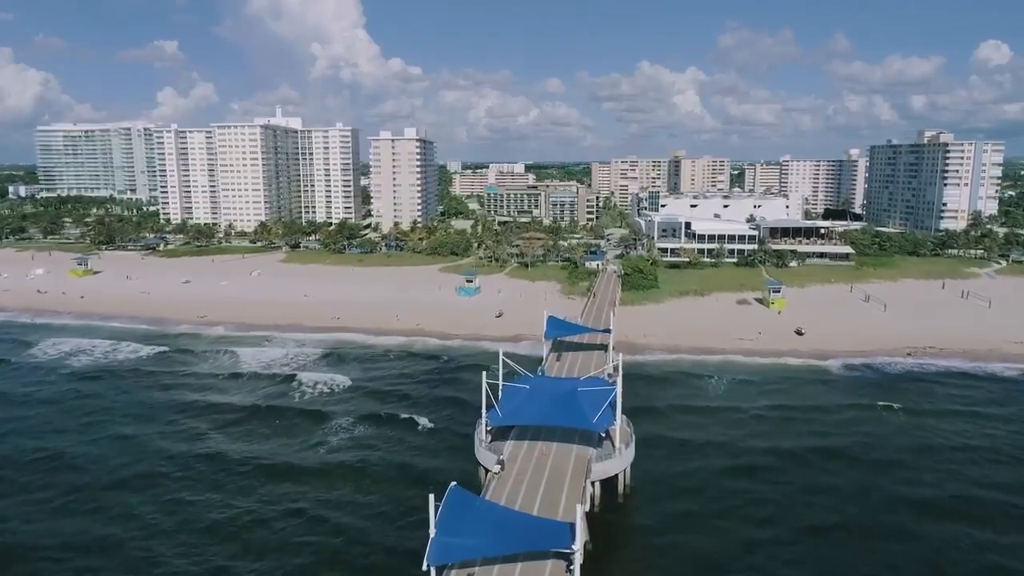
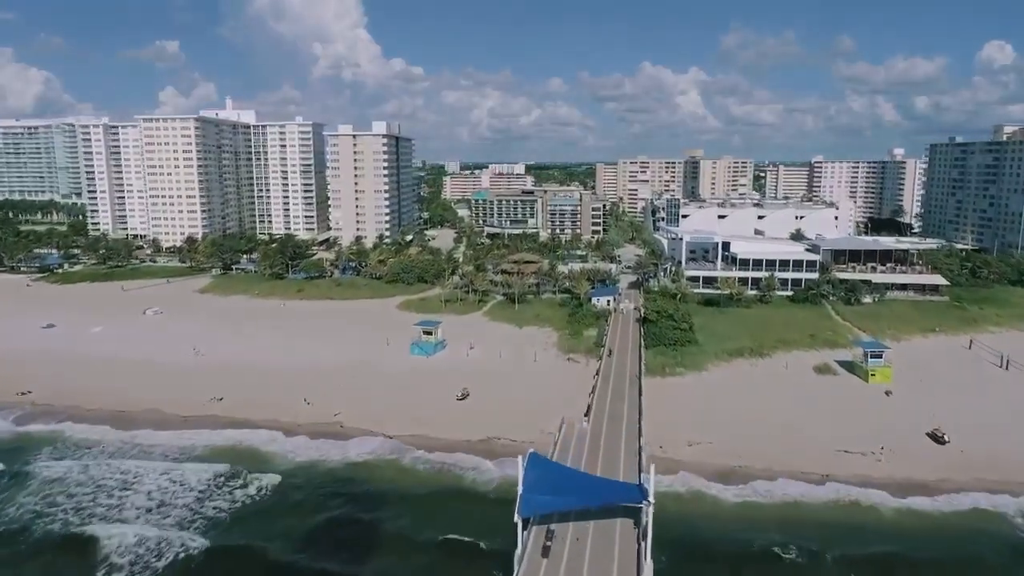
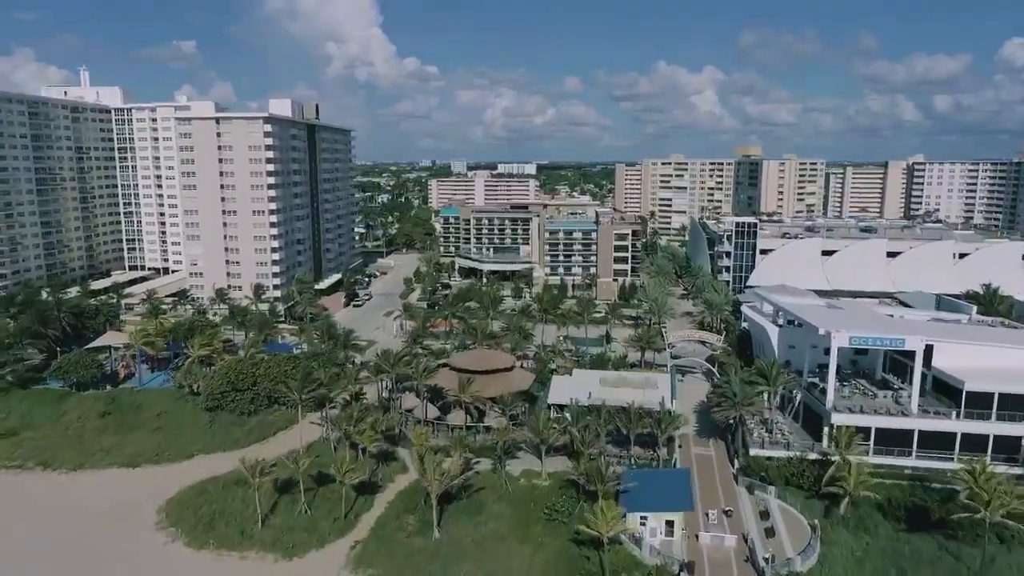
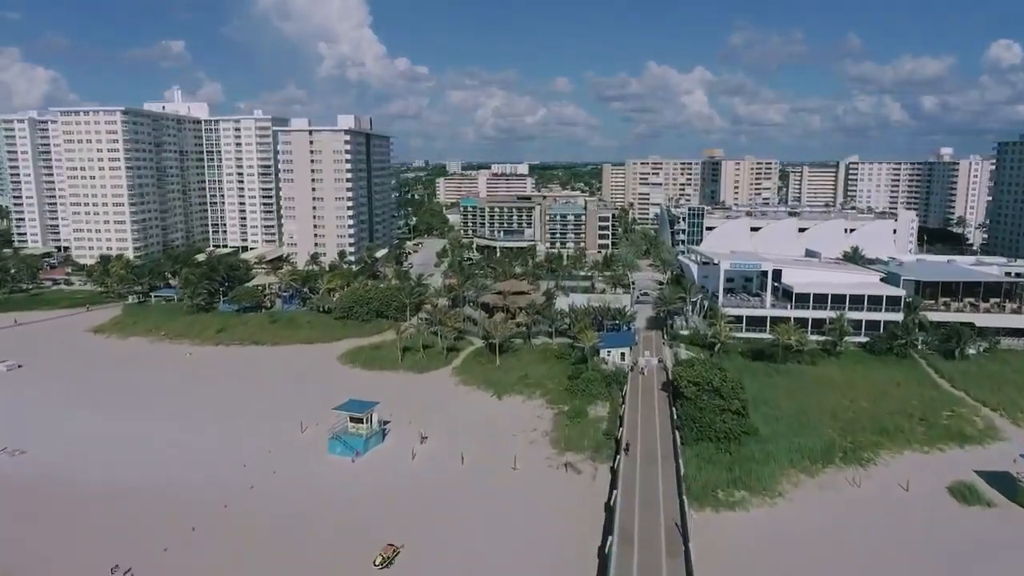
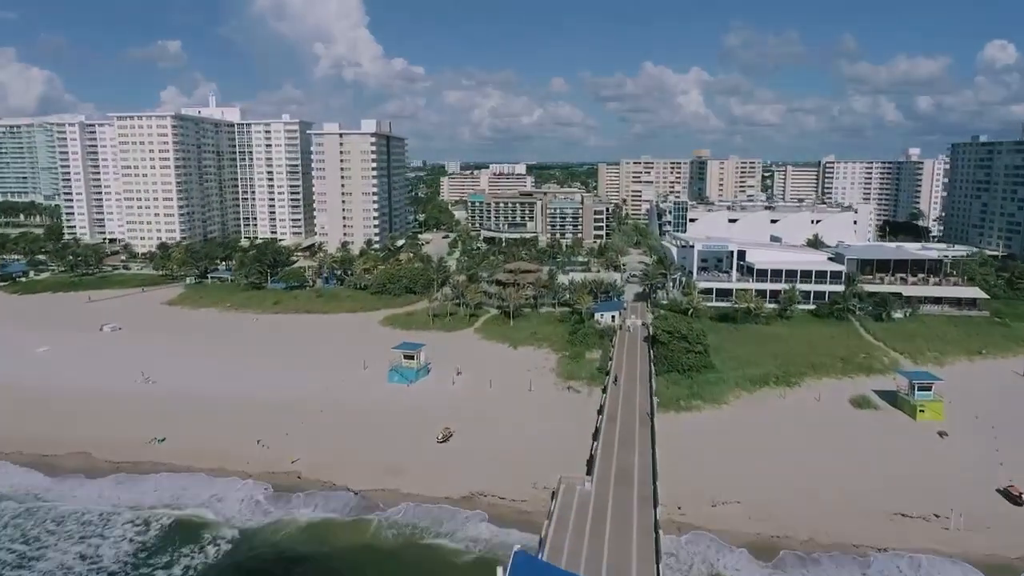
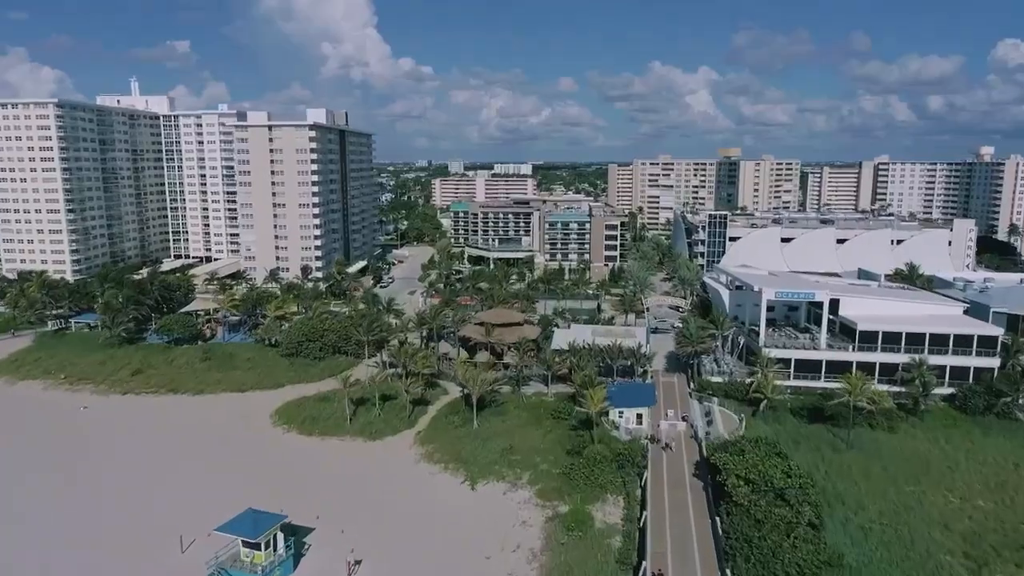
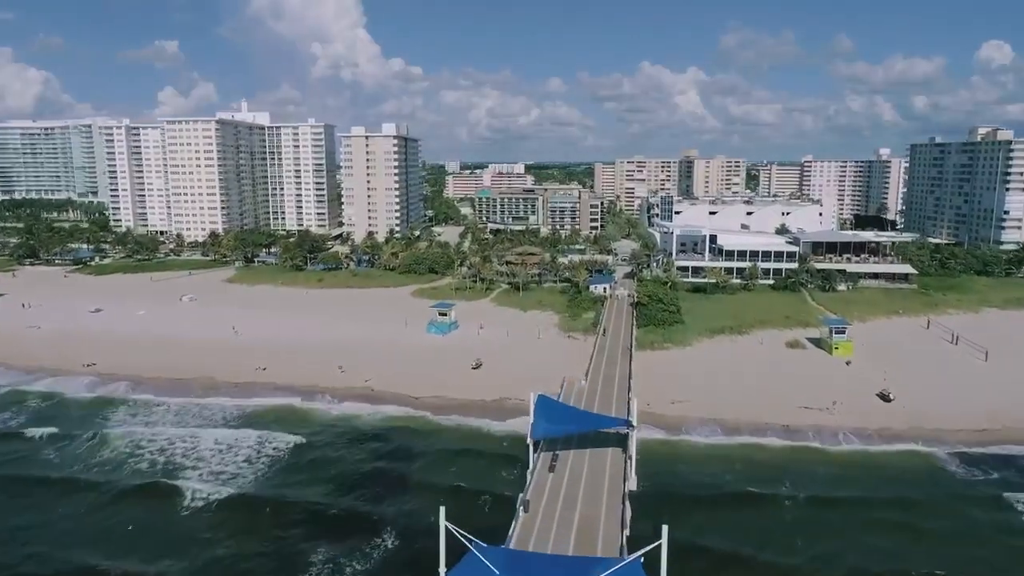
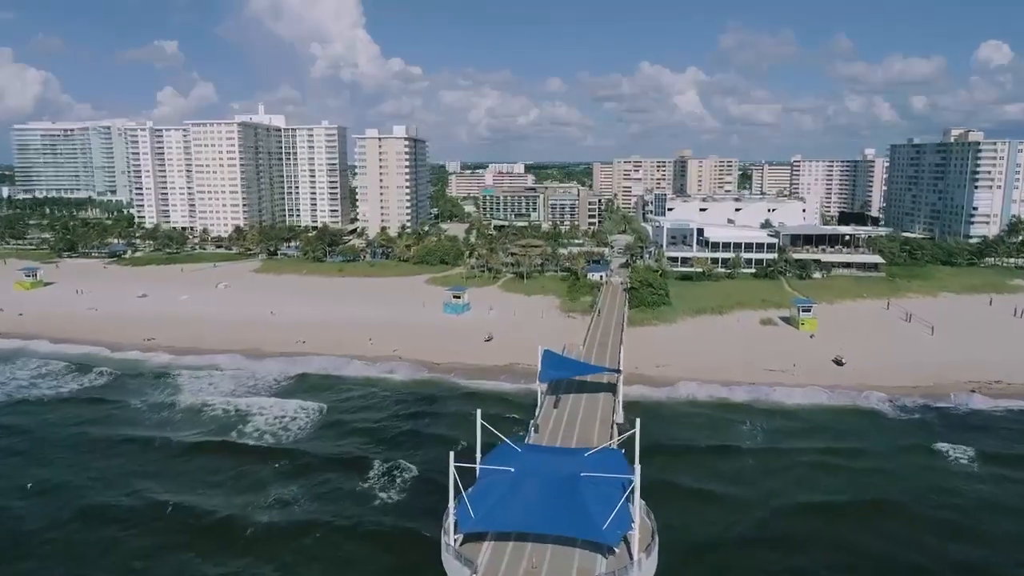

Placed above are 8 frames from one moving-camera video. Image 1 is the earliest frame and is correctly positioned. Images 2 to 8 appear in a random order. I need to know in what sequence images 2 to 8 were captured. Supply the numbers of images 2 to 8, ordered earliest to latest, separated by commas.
8, 7, 2, 5, 4, 6, 3
